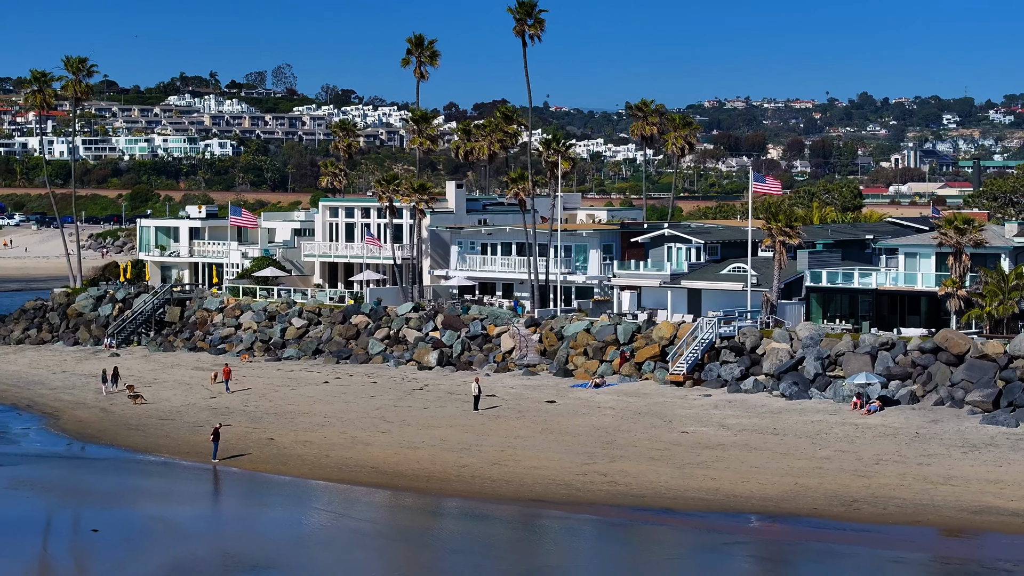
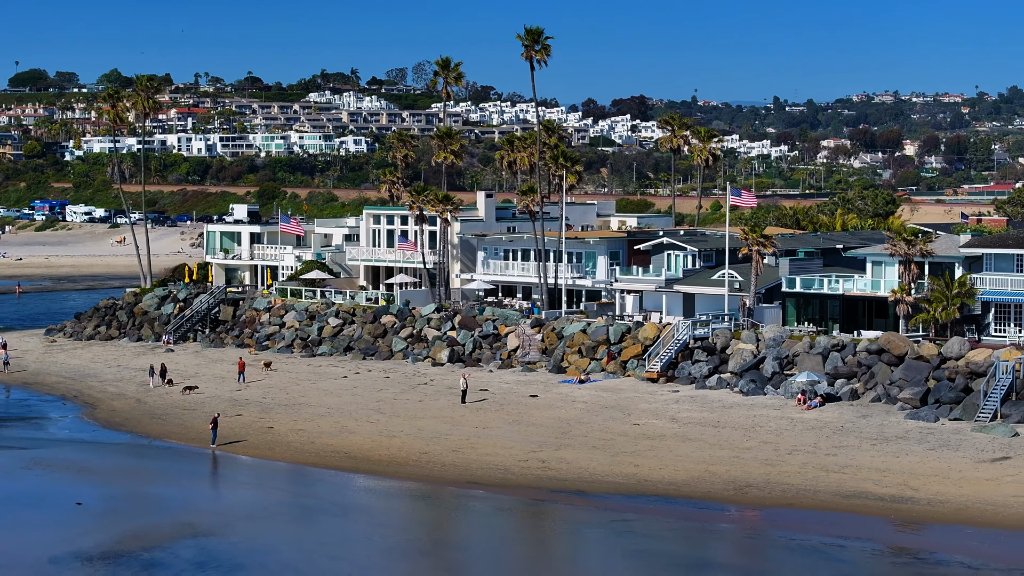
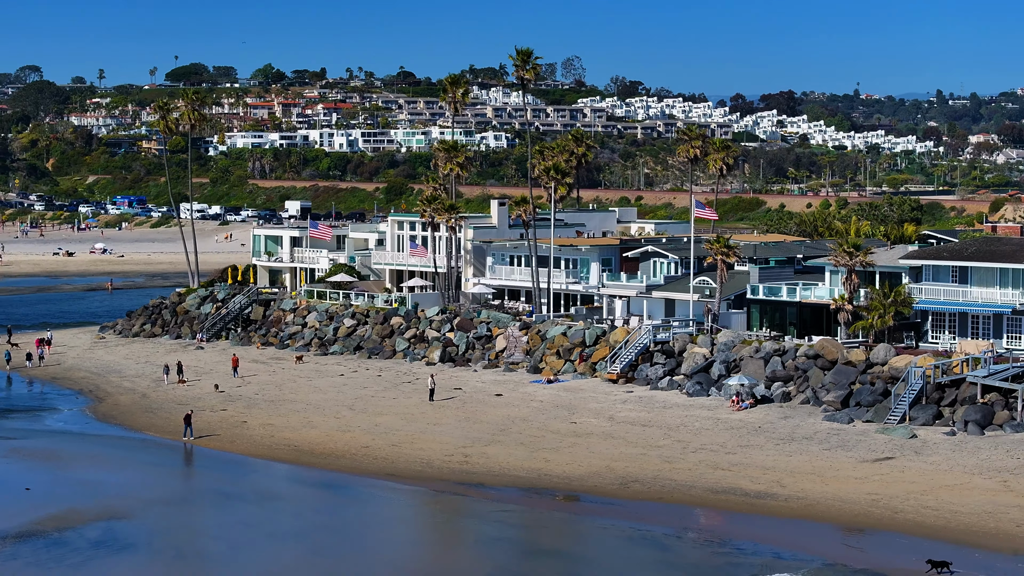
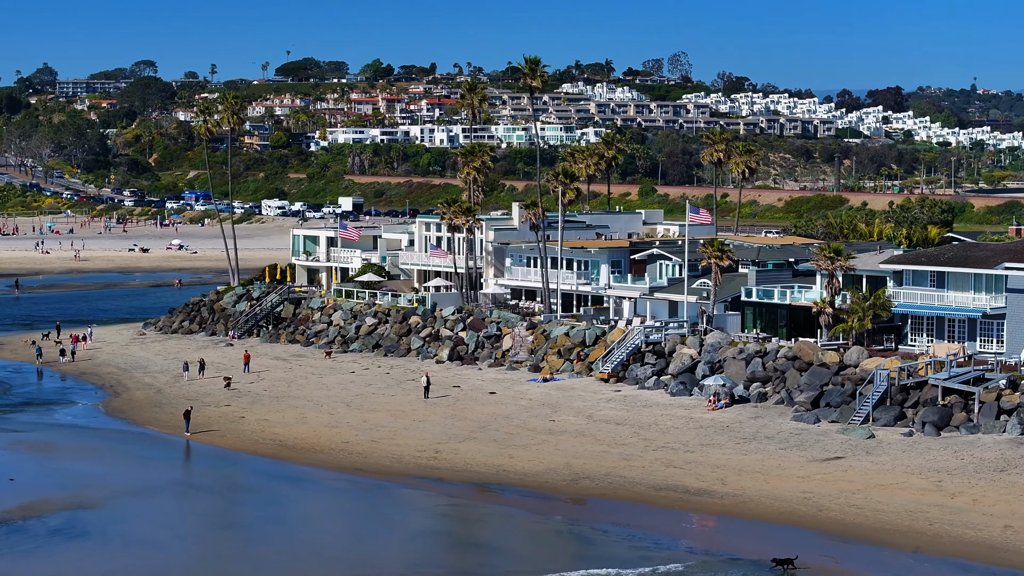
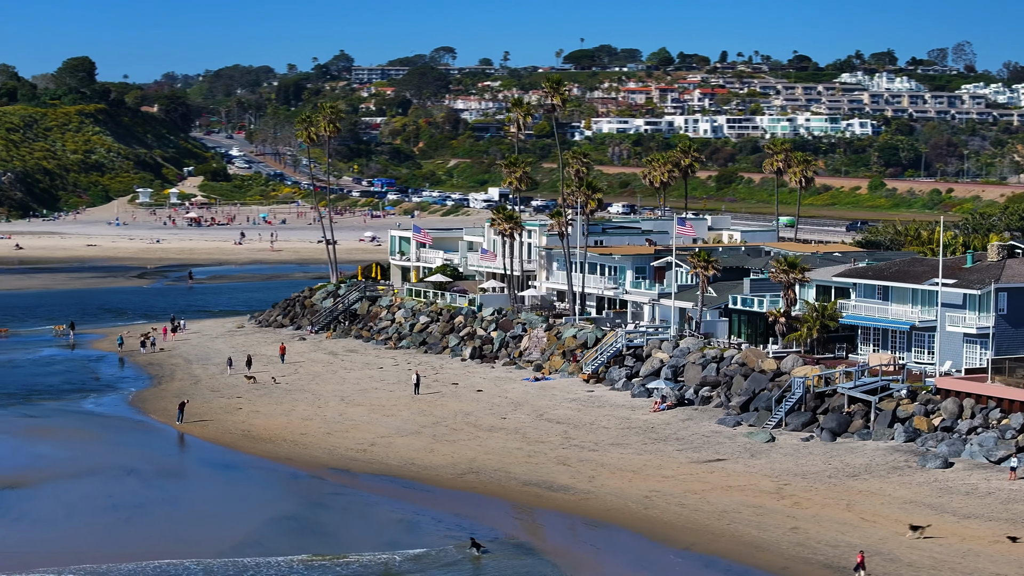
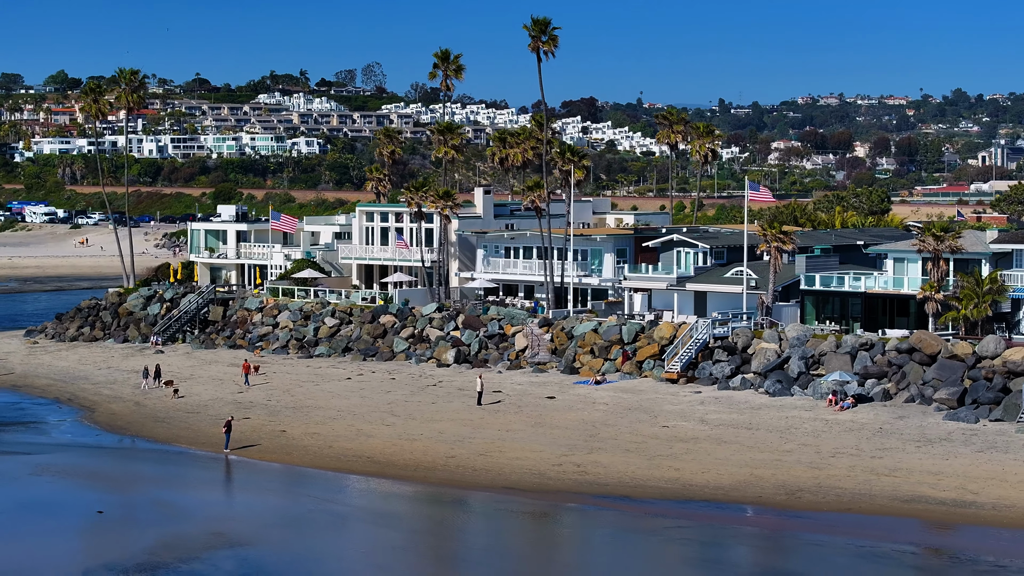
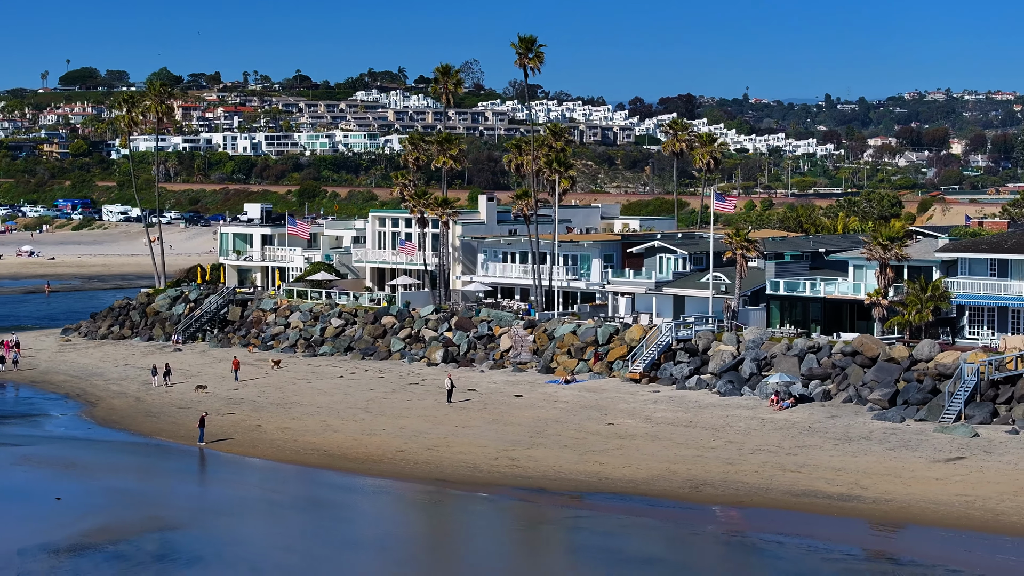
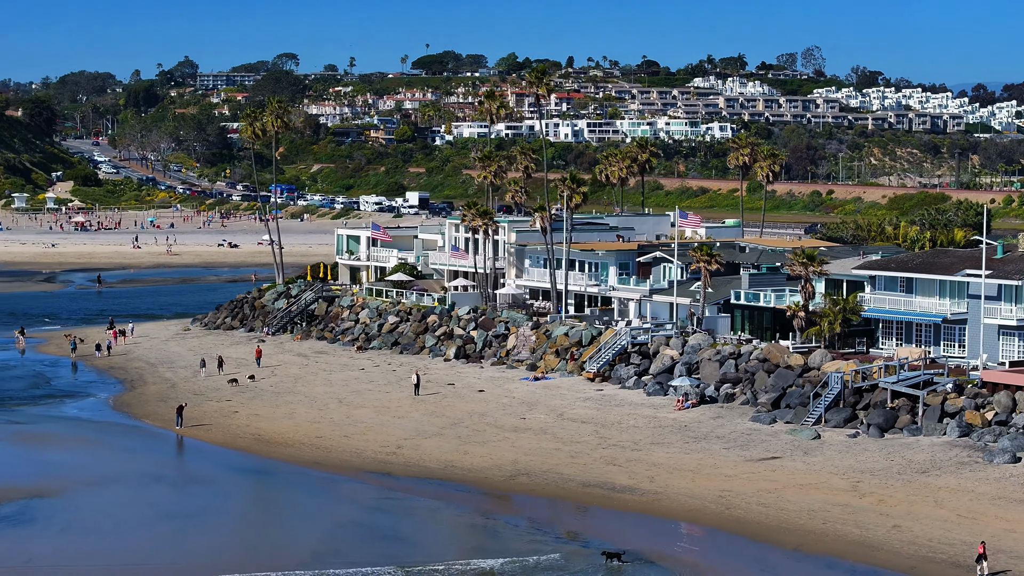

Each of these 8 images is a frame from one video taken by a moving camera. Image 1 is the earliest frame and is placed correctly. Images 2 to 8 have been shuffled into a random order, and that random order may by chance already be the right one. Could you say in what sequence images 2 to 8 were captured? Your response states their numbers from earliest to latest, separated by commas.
6, 2, 7, 3, 4, 8, 5
